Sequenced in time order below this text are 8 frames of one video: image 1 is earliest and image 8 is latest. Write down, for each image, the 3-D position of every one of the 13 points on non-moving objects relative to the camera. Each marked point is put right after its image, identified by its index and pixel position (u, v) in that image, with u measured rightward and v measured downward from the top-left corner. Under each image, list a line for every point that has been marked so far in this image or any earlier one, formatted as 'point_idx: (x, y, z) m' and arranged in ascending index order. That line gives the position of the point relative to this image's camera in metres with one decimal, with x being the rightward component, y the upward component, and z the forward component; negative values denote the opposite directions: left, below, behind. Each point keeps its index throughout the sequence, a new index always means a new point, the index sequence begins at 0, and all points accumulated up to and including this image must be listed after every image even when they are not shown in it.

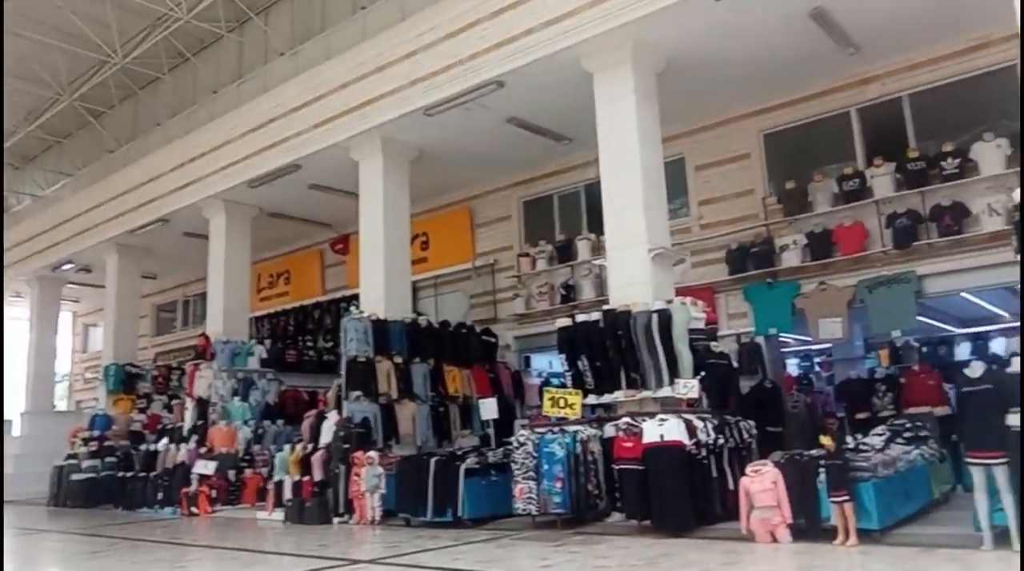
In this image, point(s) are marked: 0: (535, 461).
0: (+0.2, -1.3, +6.6) m
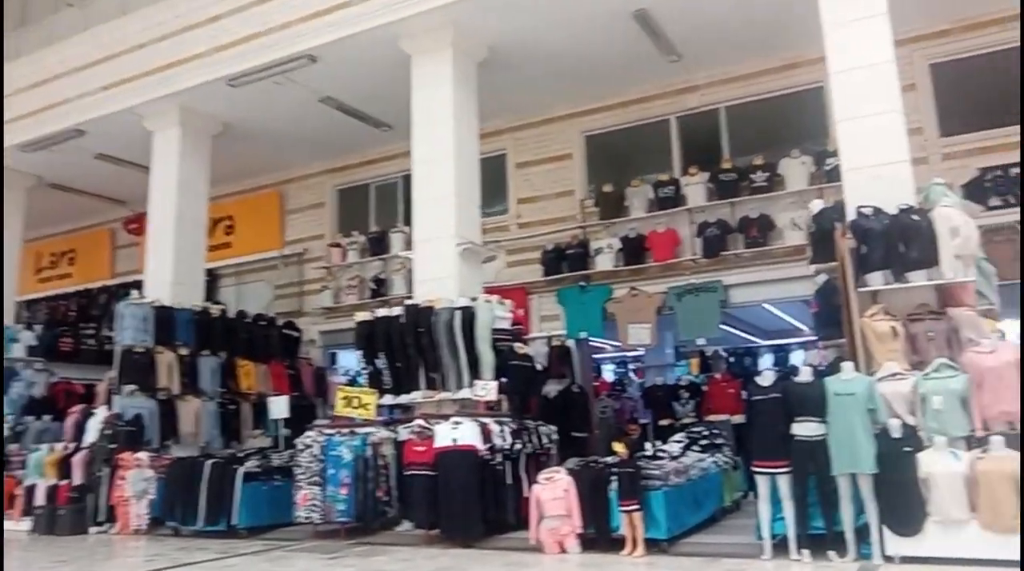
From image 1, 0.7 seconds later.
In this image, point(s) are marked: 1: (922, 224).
0: (-1.3, -1.3, +6.0) m
1: (+2.5, +0.4, +5.2) m
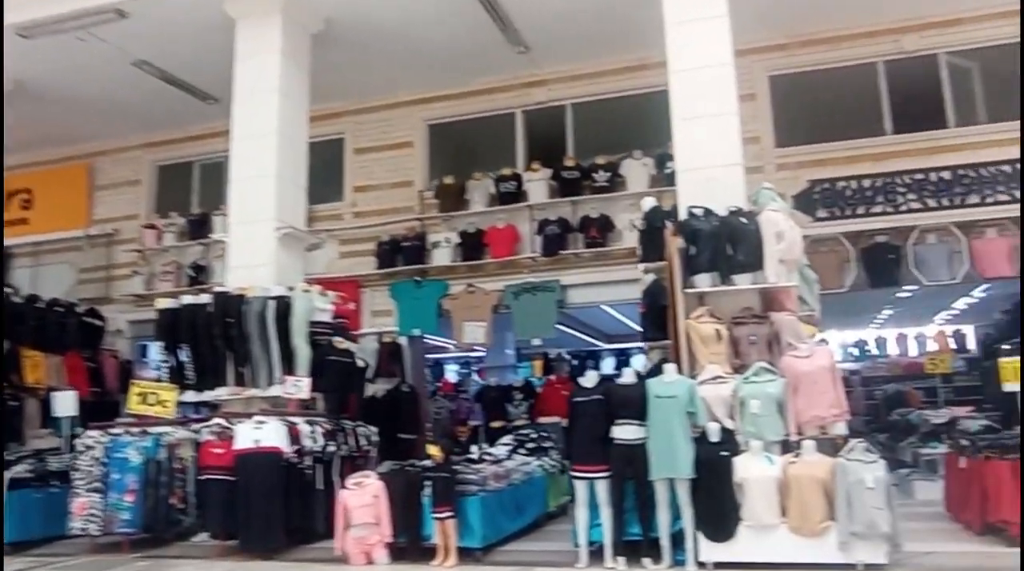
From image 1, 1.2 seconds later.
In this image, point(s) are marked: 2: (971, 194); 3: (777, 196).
0: (-2.5, -1.1, +5.4) m
1: (+1.4, +0.4, +5.2) m
2: (+3.8, +0.8, +7.1) m
3: (+1.7, +0.6, +5.4) m
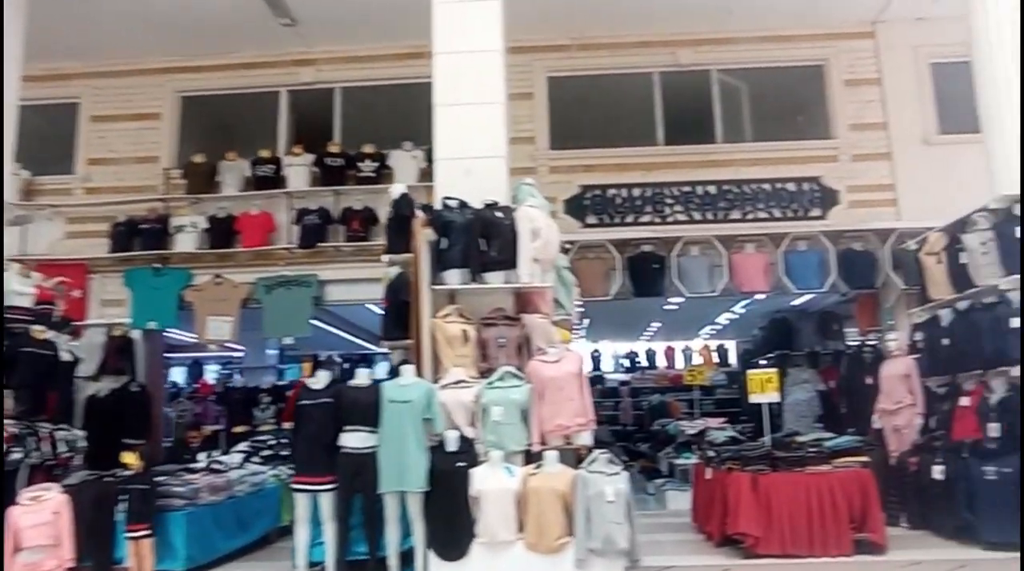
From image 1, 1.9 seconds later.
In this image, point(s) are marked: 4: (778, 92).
0: (-4.0, -1.0, +4.2) m
1: (0.0, +0.4, +4.8) m
2: (+1.8, +0.6, +7.2) m
3: (+0.1, +0.6, +5.1) m
4: (+2.4, +1.7, +7.7) m
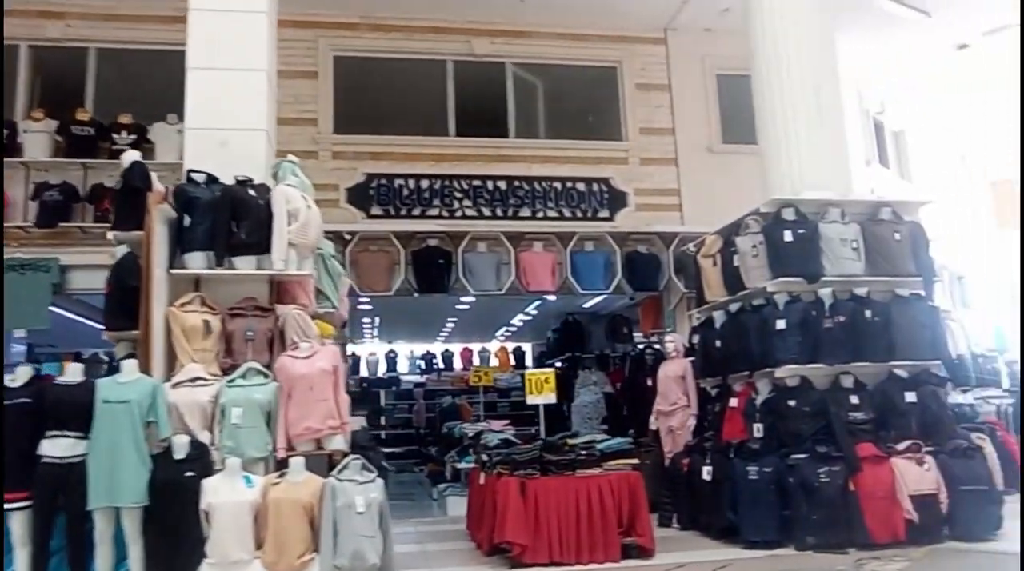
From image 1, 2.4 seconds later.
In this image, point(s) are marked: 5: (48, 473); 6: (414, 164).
0: (-5.1, -0.8, +2.8) m
1: (-1.3, +0.4, +4.3) m
2: (+0.1, +0.7, +7.0) m
3: (-1.2, +0.6, +4.6) m
4: (+0.5, +1.7, +7.6) m
5: (-2.0, -0.8, +3.7) m
6: (-0.8, +1.0, +7.0) m
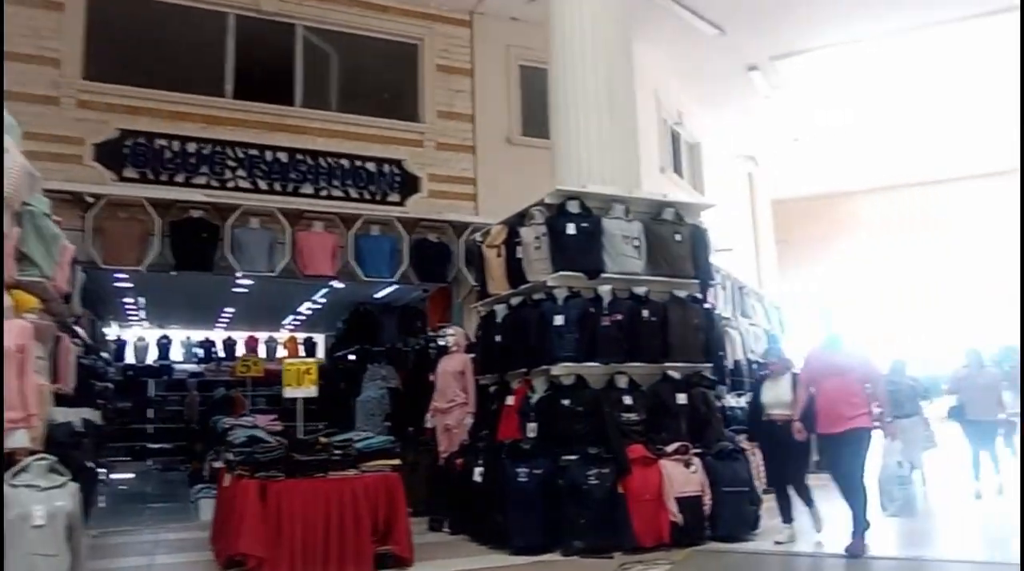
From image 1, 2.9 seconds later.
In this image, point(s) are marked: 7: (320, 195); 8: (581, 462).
0: (-5.8, -0.4, +1.3) m
1: (-2.3, +0.6, +3.5) m
2: (-1.6, +0.8, +6.5) m
3: (-2.3, +0.8, +3.9) m
4: (-1.2, +1.8, +7.1) m
5: (-2.9, -0.6, +2.7) m
6: (-2.4, +1.2, +6.2) m
7: (-1.4, +0.7, +6.5) m
8: (+0.4, -1.0, +4.9) m
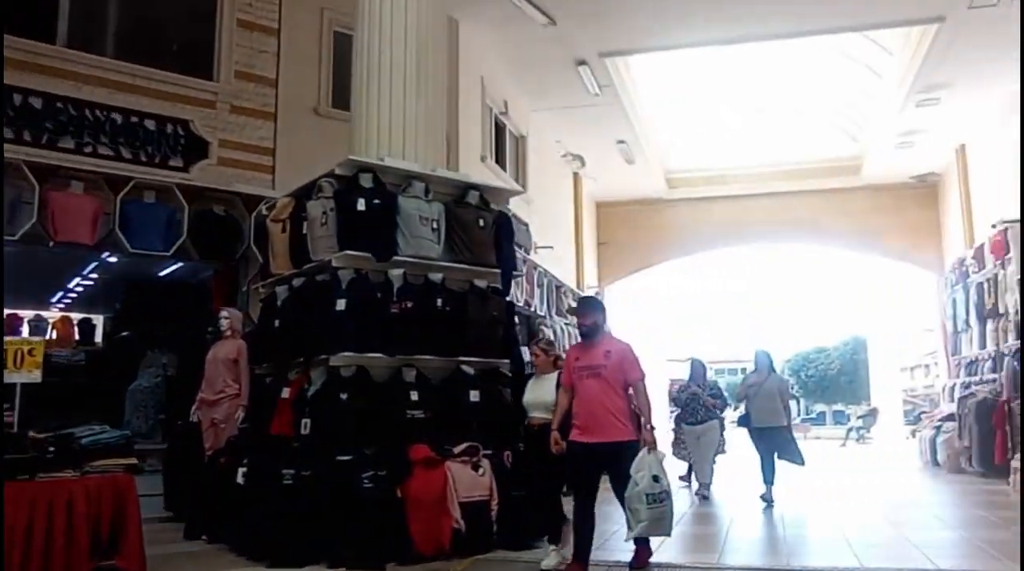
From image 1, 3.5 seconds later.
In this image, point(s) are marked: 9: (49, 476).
0: (-6.2, 0.0, -0.3) m
1: (-3.2, +0.8, +2.5) m
2: (-2.9, +1.0, +5.6) m
3: (-3.1, +1.0, +2.9) m
4: (-2.6, +2.0, +6.3) m
5: (-3.7, -0.3, +1.7) m
6: (-3.7, +1.4, +5.2) m
7: (-2.8, +0.9, +5.6) m
8: (-0.8, -0.9, +4.4) m
9: (-1.9, -0.8, +3.5) m
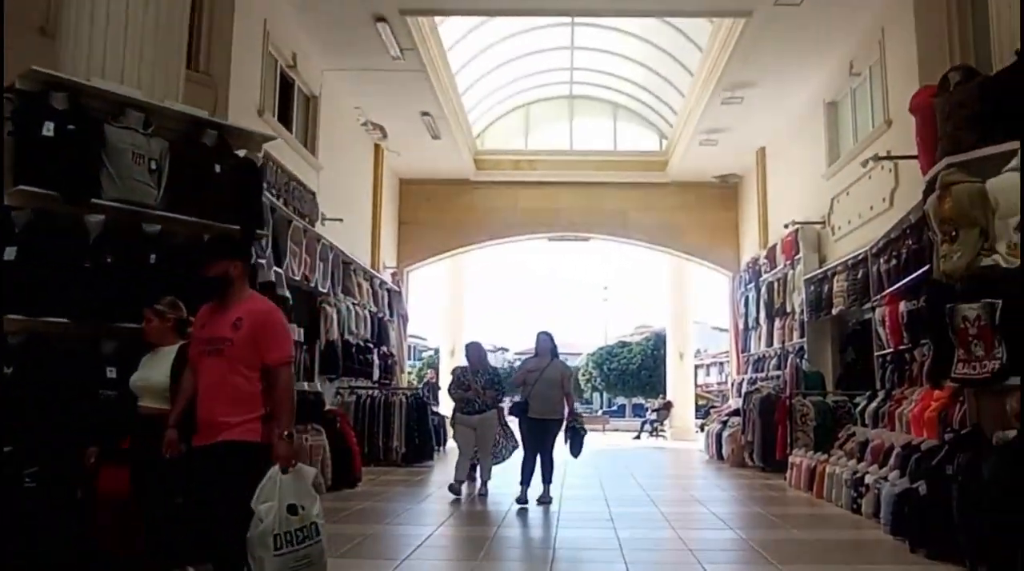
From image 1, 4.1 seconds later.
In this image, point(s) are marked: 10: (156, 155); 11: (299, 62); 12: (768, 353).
0: (-6.2, +0.4, -2.3) m
1: (-3.8, +1.1, +1.1) m
2: (-4.2, +1.3, +4.1) m
3: (-3.8, +1.3, +1.4) m
4: (-4.0, +2.3, +4.9) m
5: (-4.2, 0.0, +0.1) m
6: (-4.8, +1.8, +3.6) m
7: (-4.1, +1.2, +4.2) m
8: (-2.0, -0.7, +3.4) m
9: (-2.9, -0.5, +2.3) m
10: (-1.7, +0.6, +4.1) m
11: (-2.2, +2.3, +9.1) m
12: (+3.3, -0.9, +11.1) m
